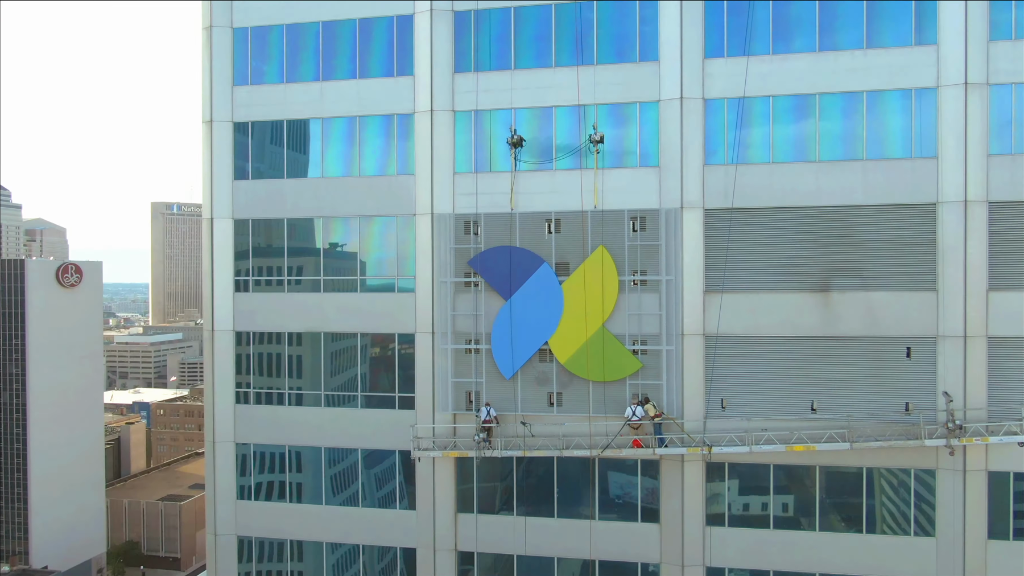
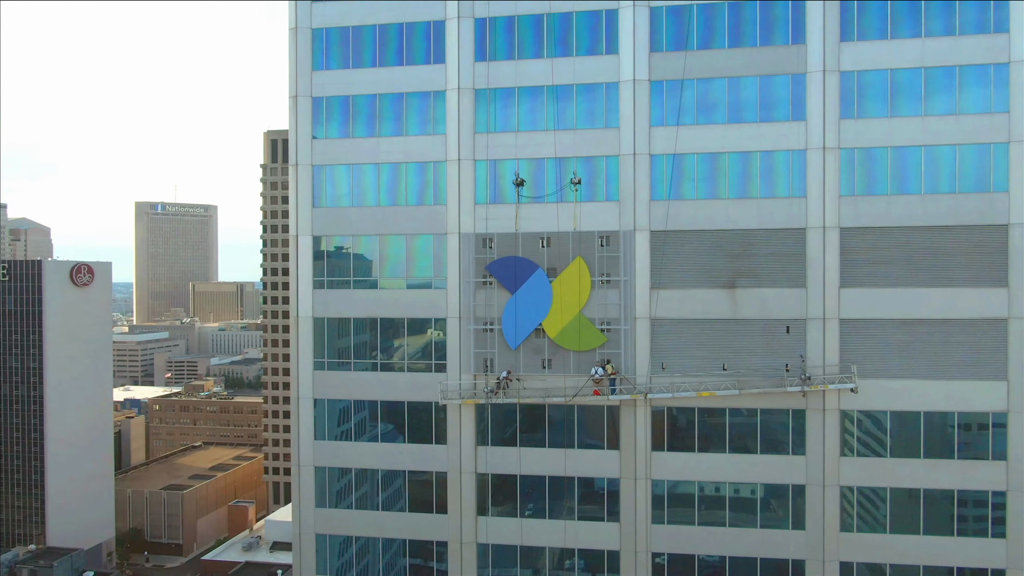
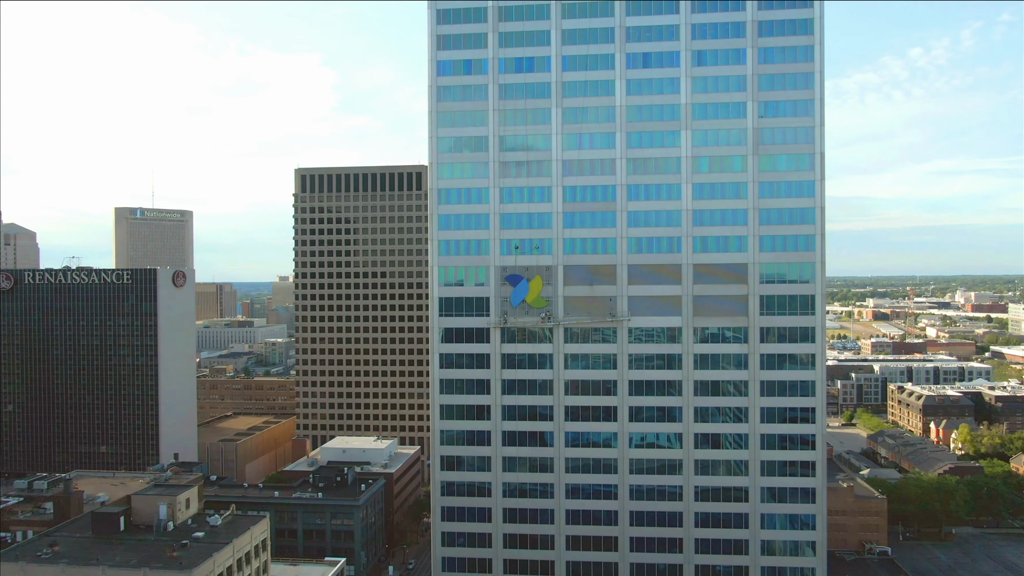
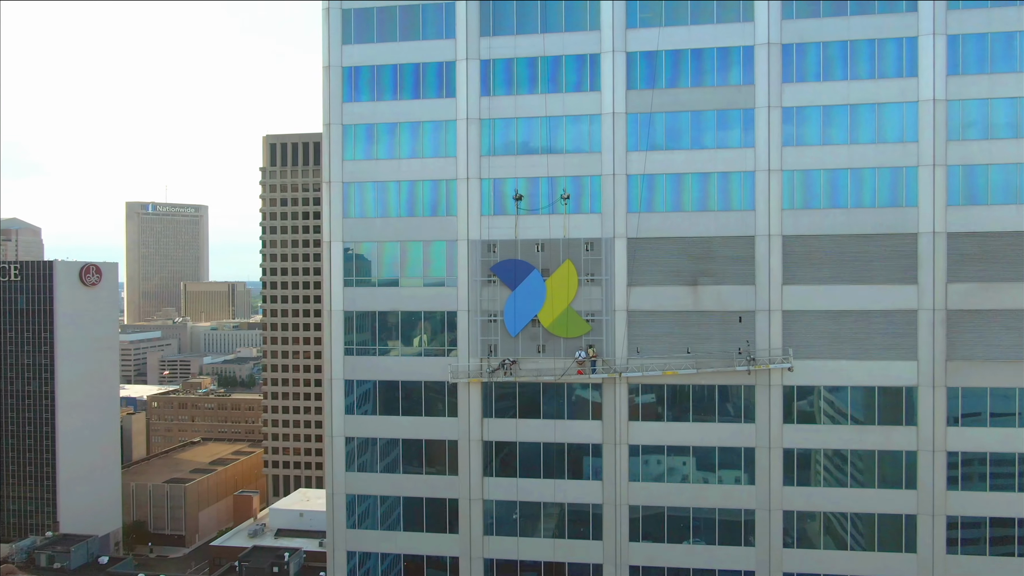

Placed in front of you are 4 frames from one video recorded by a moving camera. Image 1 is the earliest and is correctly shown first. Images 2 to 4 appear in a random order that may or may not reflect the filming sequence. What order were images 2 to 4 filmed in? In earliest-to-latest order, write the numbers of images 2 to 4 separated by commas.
2, 4, 3
